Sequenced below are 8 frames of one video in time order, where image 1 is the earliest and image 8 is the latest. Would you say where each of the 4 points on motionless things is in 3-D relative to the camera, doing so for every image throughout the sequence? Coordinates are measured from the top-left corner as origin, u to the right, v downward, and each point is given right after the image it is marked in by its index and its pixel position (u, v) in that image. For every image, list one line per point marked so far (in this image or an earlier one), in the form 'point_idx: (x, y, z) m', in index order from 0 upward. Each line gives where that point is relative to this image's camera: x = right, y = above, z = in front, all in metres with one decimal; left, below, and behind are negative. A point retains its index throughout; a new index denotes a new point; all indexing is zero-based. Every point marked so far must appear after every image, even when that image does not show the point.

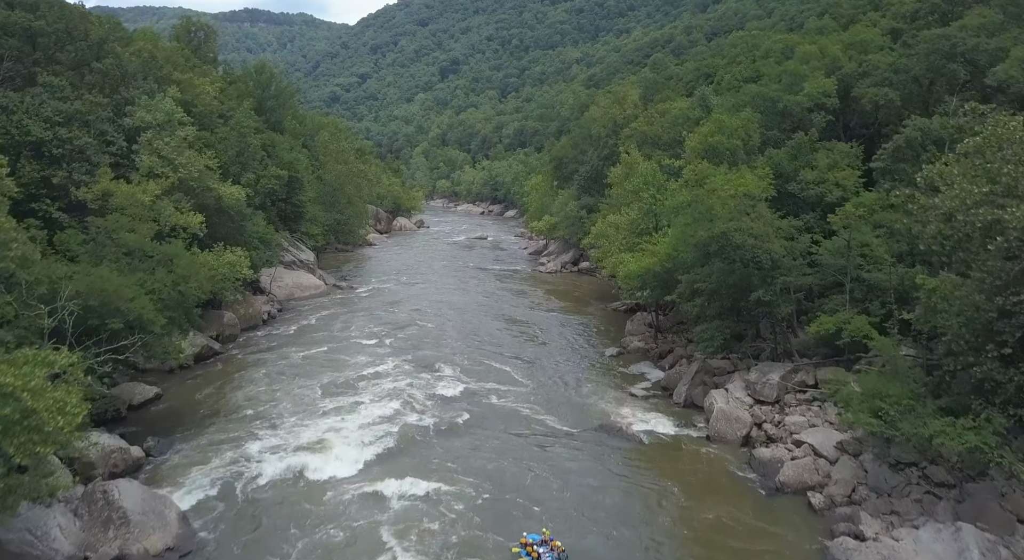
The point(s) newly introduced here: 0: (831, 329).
0: (+9.3, -1.4, +20.0) m
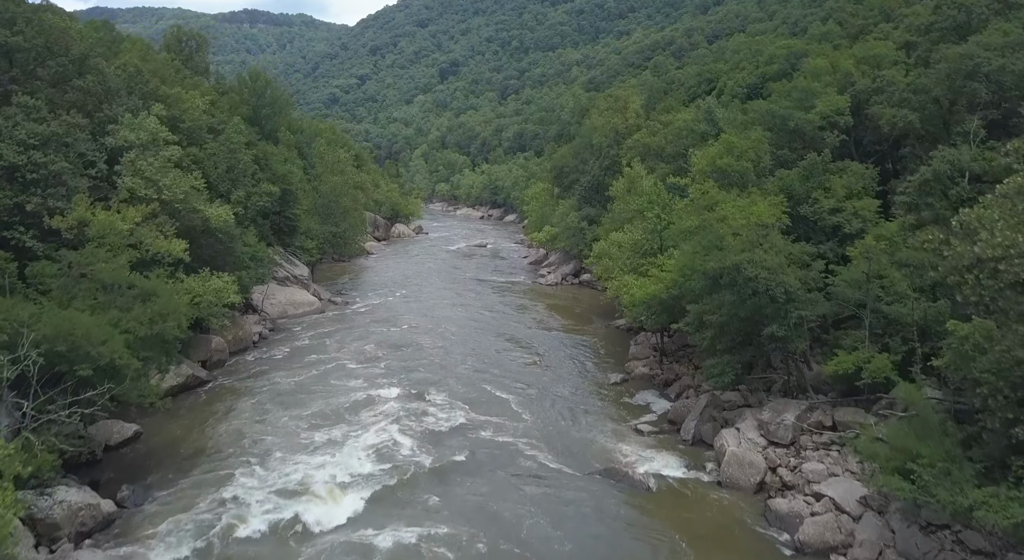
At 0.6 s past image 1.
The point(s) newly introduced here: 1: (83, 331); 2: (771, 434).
0: (+9.3, -2.4, +18.8) m
1: (-9.8, -1.2, +15.7) m
2: (+7.3, -4.4, +19.5) m
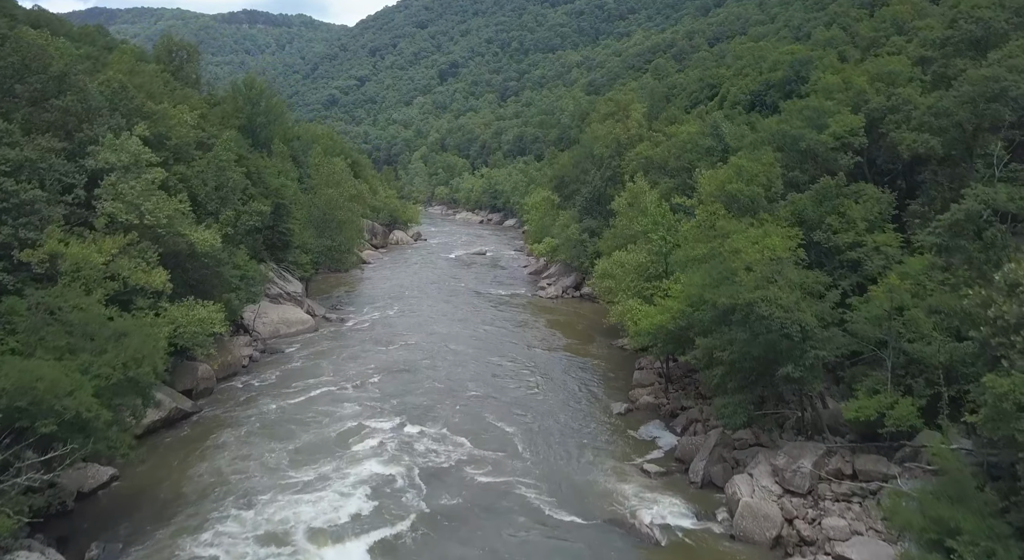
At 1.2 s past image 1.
0: (+9.3, -3.4, +17.7) m
1: (-9.9, -2.2, +14.6) m
2: (+7.3, -5.4, +18.3) m
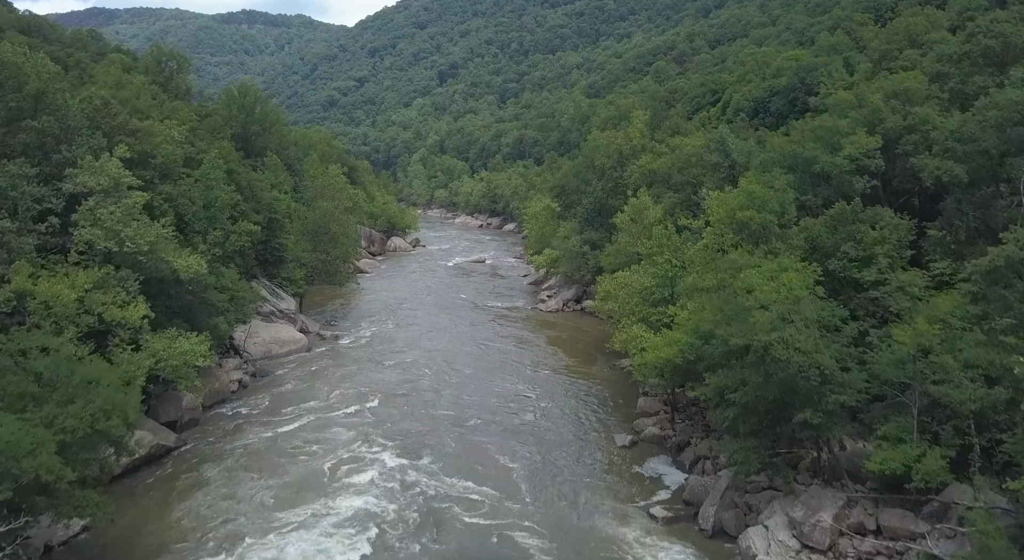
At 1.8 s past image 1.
0: (+9.2, -4.5, +16.5) m
1: (-9.9, -3.2, +13.4) m
2: (+7.3, -6.4, +17.2) m
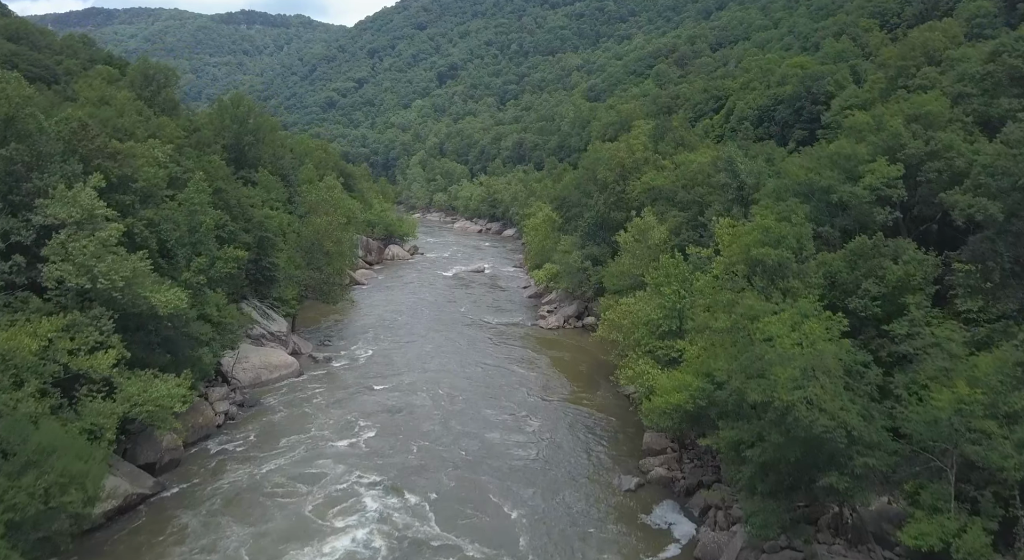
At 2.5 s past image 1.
0: (+9.2, -5.7, +15.1) m
1: (-9.9, -4.4, +11.9) m
2: (+7.3, -7.7, +15.7) m
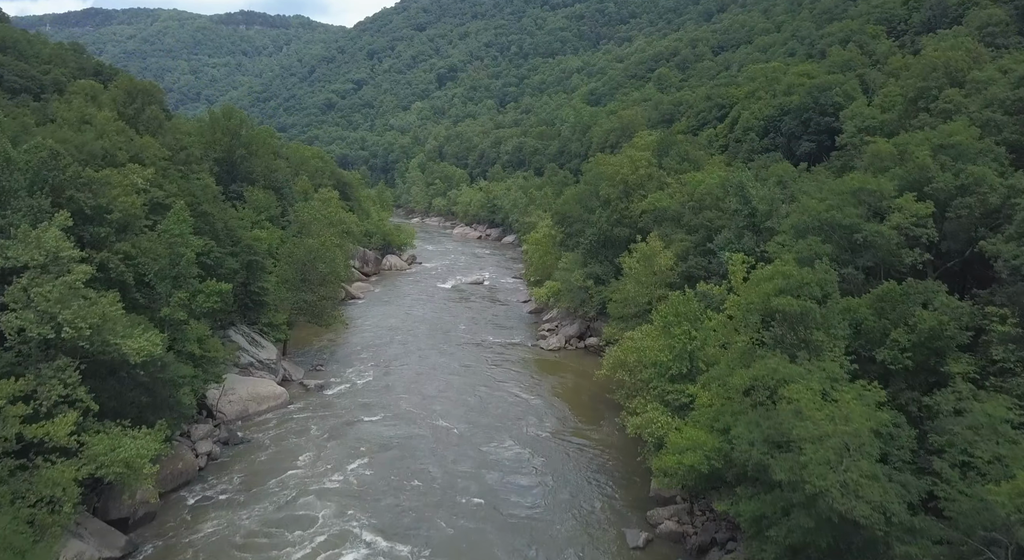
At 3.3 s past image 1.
0: (+9.2, -7.1, +13.4) m
1: (-9.9, -5.8, +10.3) m
2: (+7.3, -9.1, +14.1) m
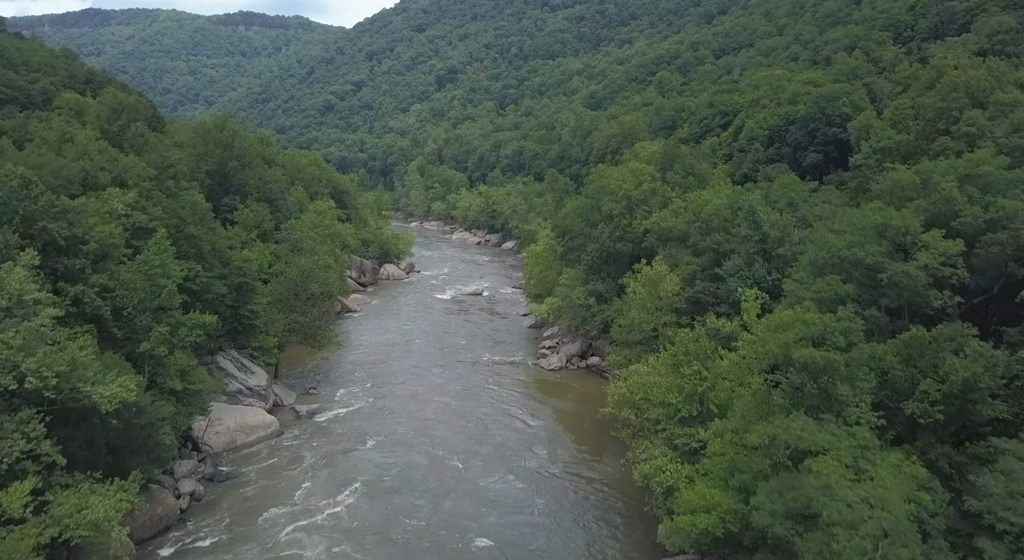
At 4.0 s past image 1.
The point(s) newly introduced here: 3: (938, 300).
0: (+9.2, -8.4, +12.0) m
1: (-9.9, -7.0, +8.9) m
2: (+7.2, -10.3, +12.7) m
3: (+12.0, -0.6, +19.3) m
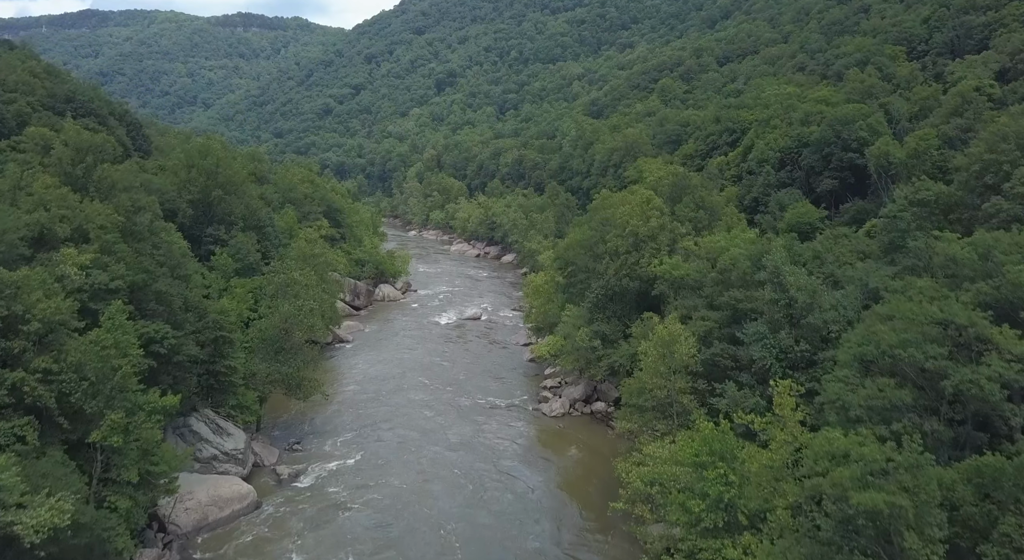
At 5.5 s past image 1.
0: (+9.2, -11.0, +9.1) m
1: (-10.0, -9.7, +6.0) m
2: (+7.2, -13.0, +9.8) m
3: (+11.9, -3.2, +16.4) m
